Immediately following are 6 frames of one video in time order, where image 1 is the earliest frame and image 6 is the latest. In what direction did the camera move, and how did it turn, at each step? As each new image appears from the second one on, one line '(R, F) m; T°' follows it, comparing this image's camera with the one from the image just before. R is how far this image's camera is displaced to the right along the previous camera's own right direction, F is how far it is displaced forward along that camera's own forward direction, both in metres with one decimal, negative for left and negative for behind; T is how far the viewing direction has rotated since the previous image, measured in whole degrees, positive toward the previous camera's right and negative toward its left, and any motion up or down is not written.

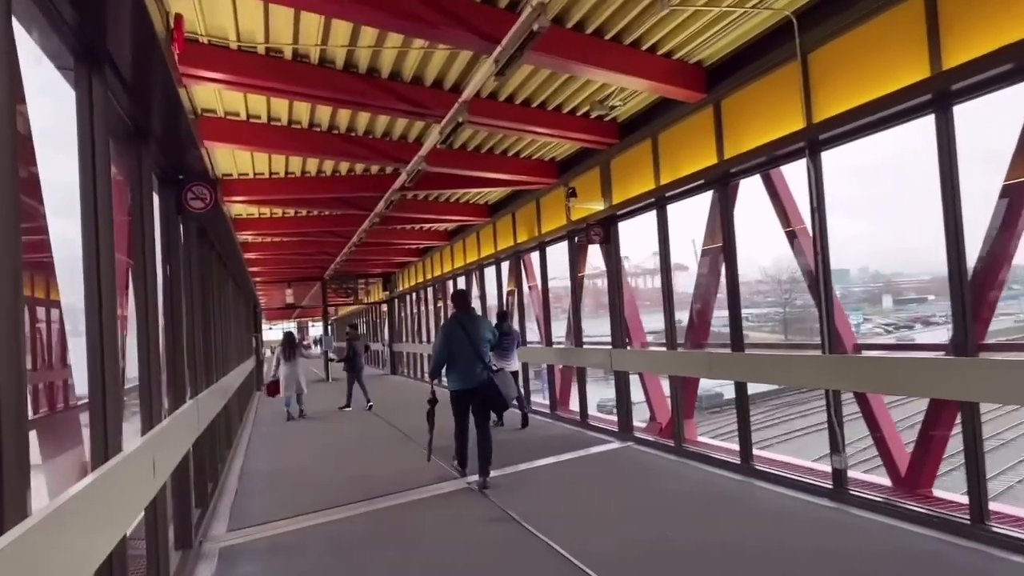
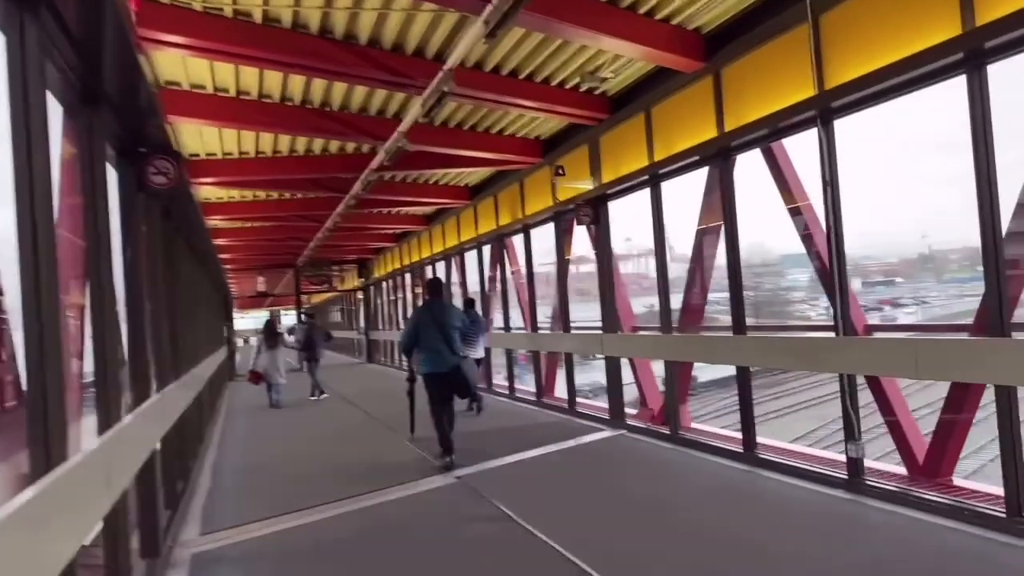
(-0.1, +0.3) m; +2°
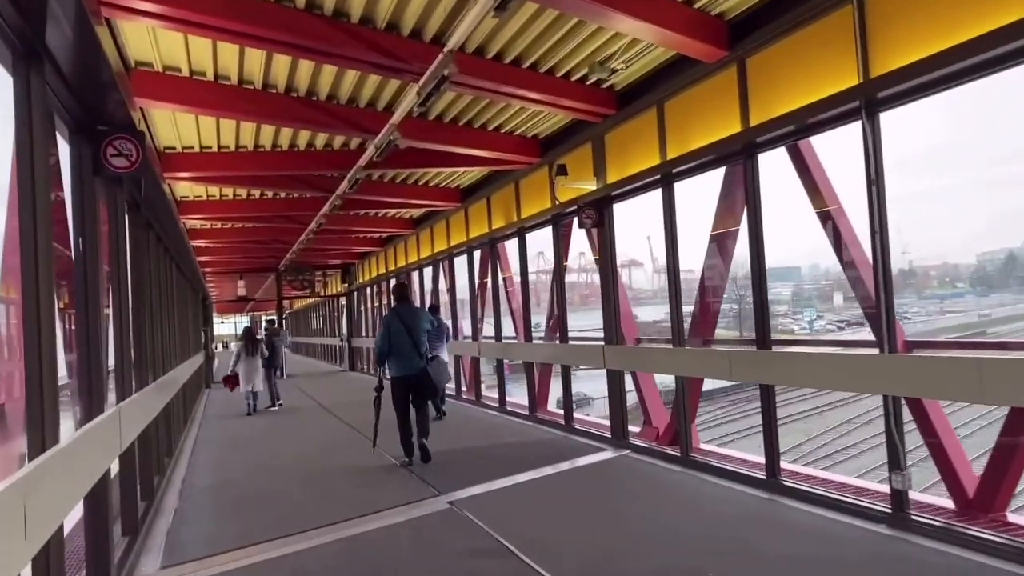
(-0.1, +0.5) m; +1°
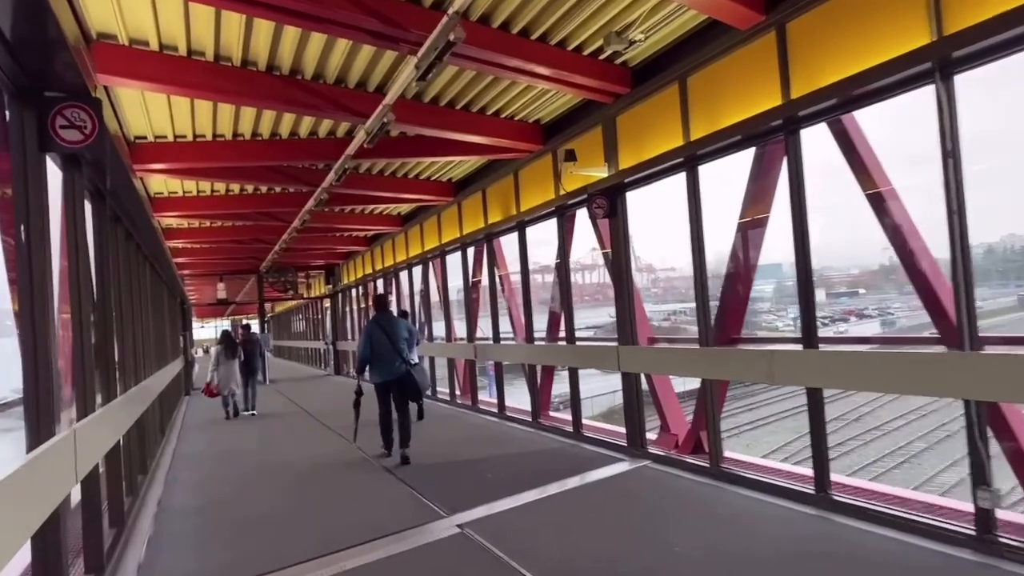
(-0.2, +0.5) m; +1°
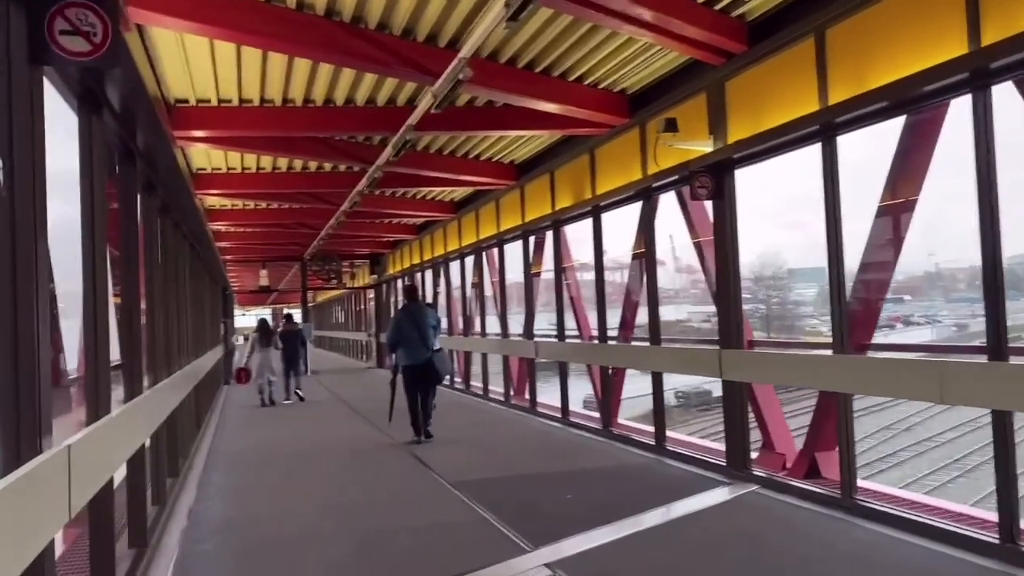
(-0.3, +0.8) m; -3°
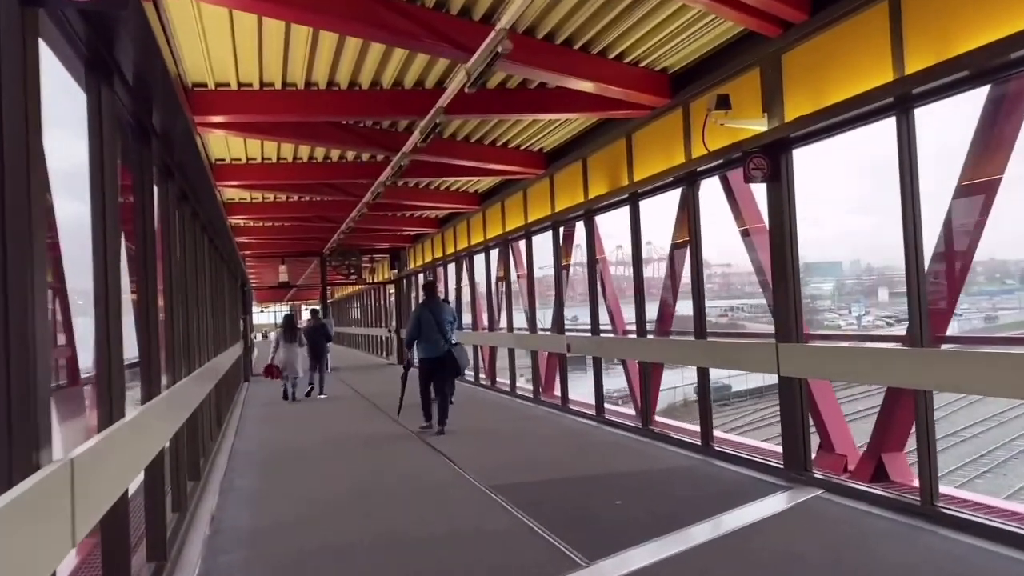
(-0.2, +0.3) m; -1°
